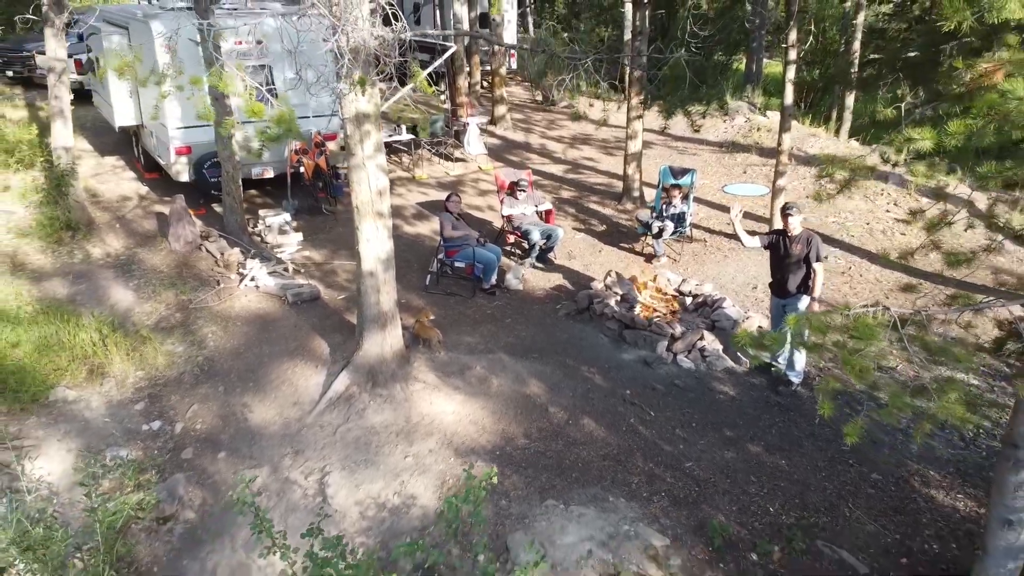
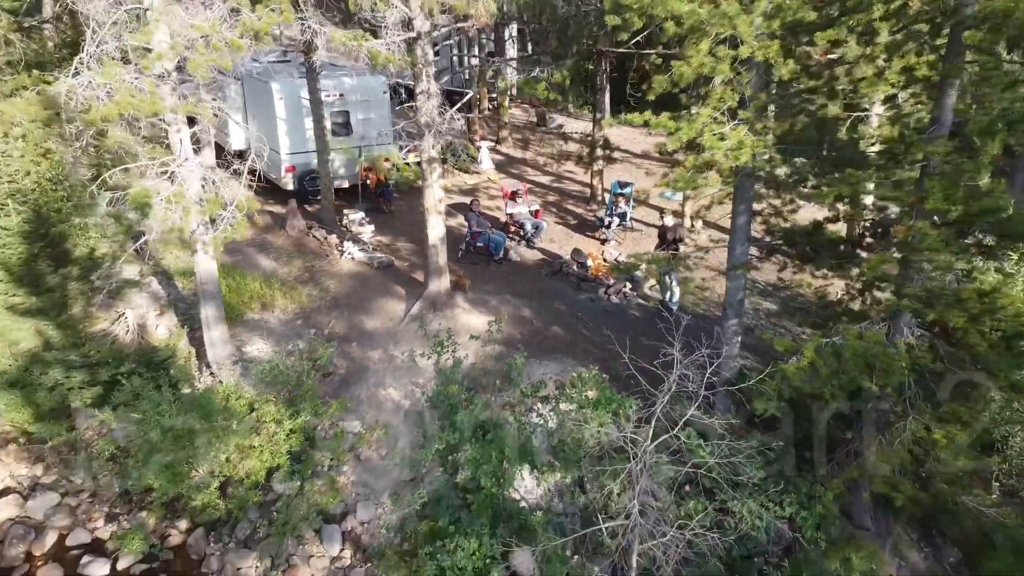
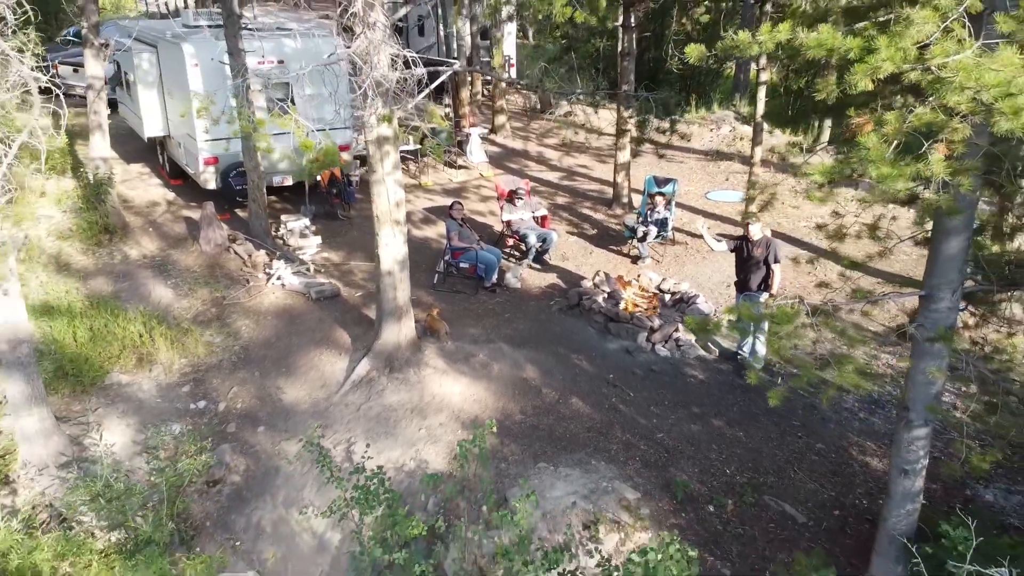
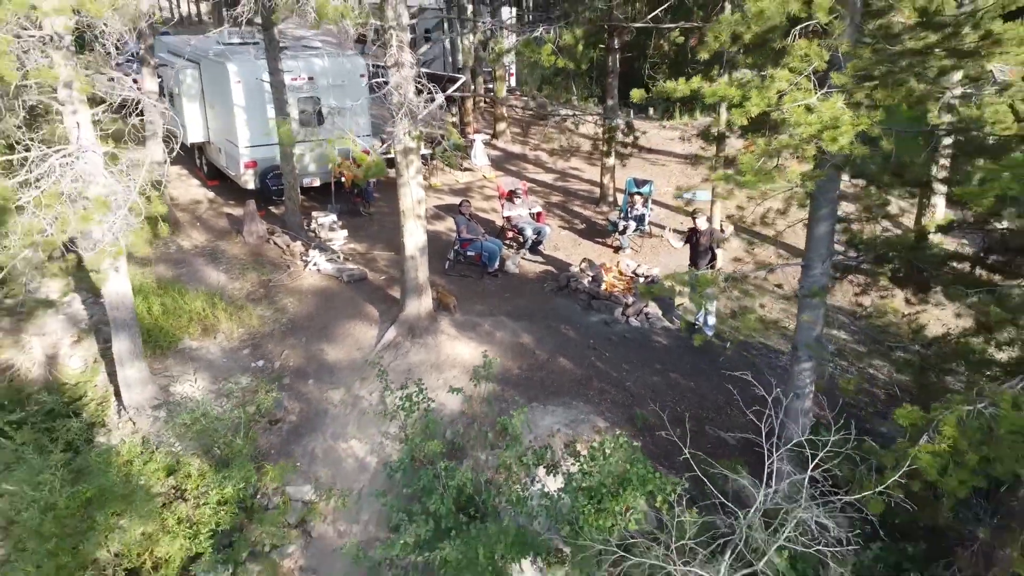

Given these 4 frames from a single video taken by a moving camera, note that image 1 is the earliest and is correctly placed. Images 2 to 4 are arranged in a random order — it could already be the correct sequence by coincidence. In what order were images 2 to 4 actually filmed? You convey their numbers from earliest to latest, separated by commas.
3, 4, 2
